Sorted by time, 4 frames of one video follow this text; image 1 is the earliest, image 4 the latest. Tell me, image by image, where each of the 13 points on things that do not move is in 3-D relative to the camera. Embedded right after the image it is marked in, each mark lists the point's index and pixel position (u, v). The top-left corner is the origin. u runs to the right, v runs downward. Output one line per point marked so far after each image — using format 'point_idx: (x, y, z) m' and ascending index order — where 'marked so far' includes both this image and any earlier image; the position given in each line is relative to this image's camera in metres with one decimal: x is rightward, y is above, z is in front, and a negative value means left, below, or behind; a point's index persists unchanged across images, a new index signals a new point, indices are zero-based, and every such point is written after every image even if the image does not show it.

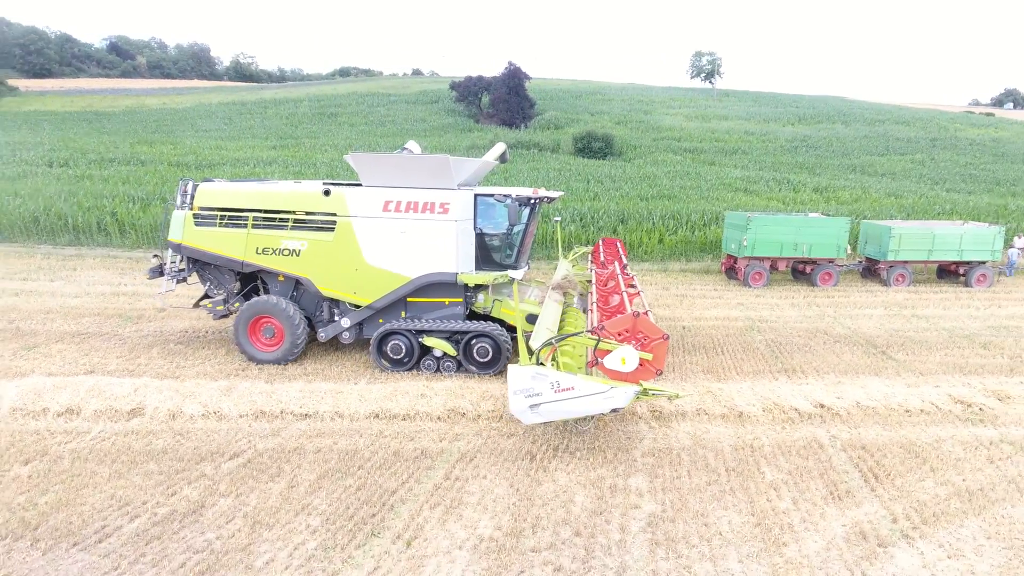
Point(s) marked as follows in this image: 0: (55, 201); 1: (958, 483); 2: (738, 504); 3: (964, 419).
0: (-11.2, +2.1, +15.9) m
1: (+3.3, -1.5, +4.8) m
2: (+1.5, -1.5, +4.5) m
3: (+4.3, -1.3, +6.2) m
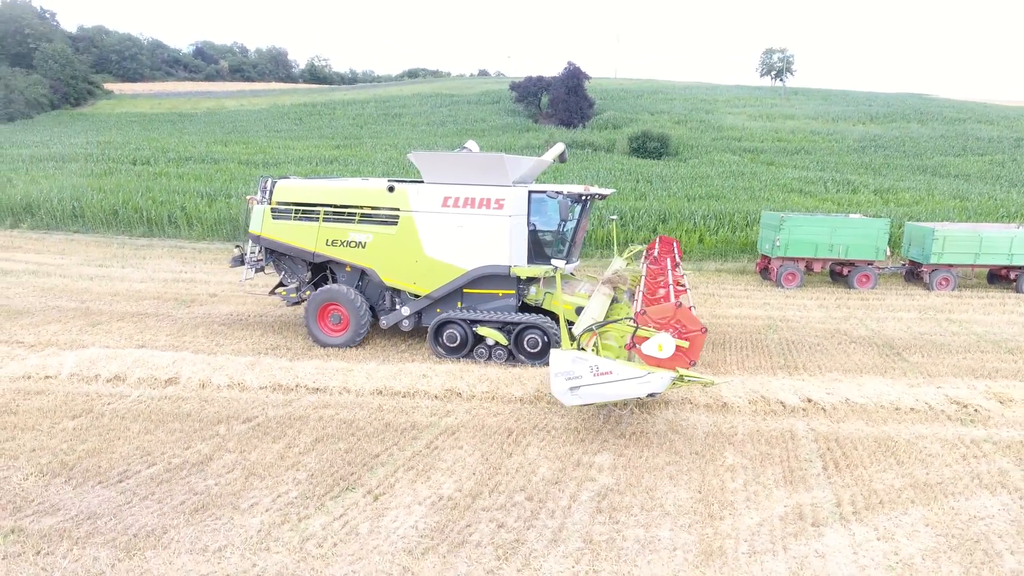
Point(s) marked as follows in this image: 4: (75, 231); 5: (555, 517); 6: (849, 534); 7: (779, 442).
0: (-10.2, +2.4, +17.4) m
1: (+3.0, -1.4, +5.0) m
2: (+1.3, -1.4, +4.7) m
3: (+4.2, -1.3, +6.2) m
4: (-11.1, +1.4, +16.5) m
5: (+0.3, -1.5, +4.2) m
6: (+2.1, -1.5, +4.1) m
7: (+2.3, -1.3, +5.6) m
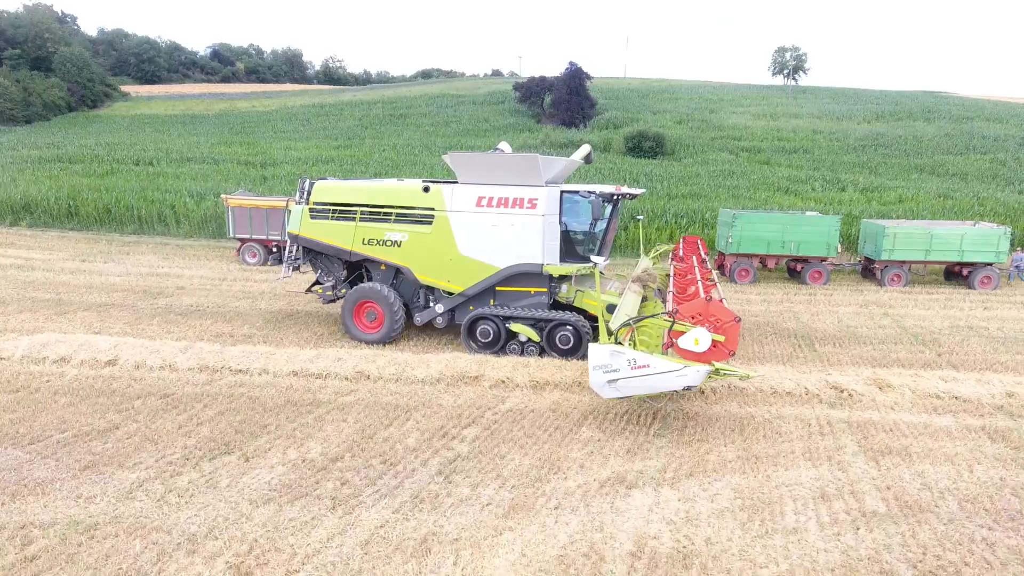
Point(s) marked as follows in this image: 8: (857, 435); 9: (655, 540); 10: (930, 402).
0: (-10.8, +2.6, +18.2) m
1: (+2.0, -1.3, +5.4) m
2: (+0.2, -1.3, +5.2) m
3: (+3.2, -1.2, +6.6) m
4: (-11.8, +1.6, +17.4) m
5: (-0.8, -1.4, +4.8) m
6: (+1.0, -1.5, +4.6) m
7: (+1.2, -1.2, +6.0) m
8: (+3.1, -1.3, +5.8) m
9: (+0.8, -1.5, +4.0) m
10: (+4.4, -1.1, +6.7) m
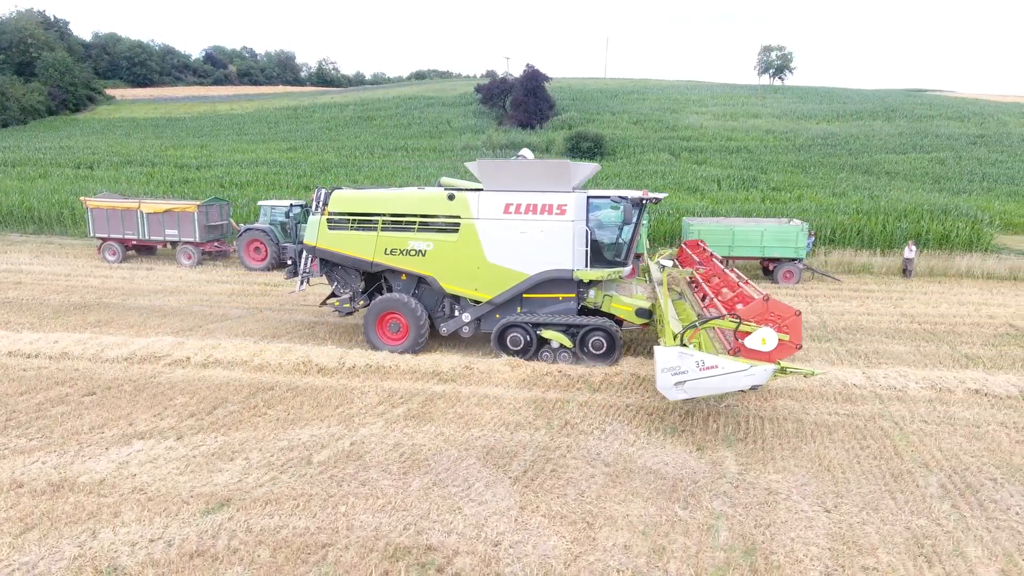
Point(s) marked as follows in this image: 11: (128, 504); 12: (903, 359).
0: (-14.5, +2.7, +19.6) m
1: (-2.1, -1.3, +6.4) m
2: (-3.9, -1.2, +6.3) m
3: (-0.8, -1.1, +7.6) m
4: (-15.5, +1.7, +18.9) m
5: (-4.9, -1.3, +5.9) m
6: (-3.1, -1.4, +5.7) m
7: (-2.9, -1.1, +7.1) m
8: (-1.0, -1.2, +6.8) m
9: (-3.3, -1.4, +5.0) m
10: (+0.3, -1.1, +7.6) m
11: (-2.7, -1.5, +4.6) m
12: (+5.4, -1.0, +9.1) m
